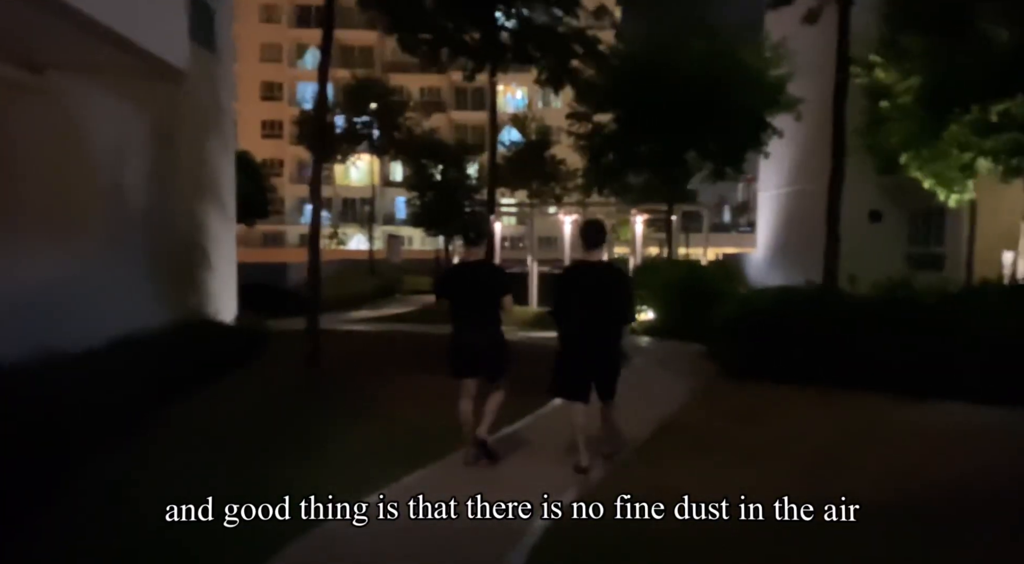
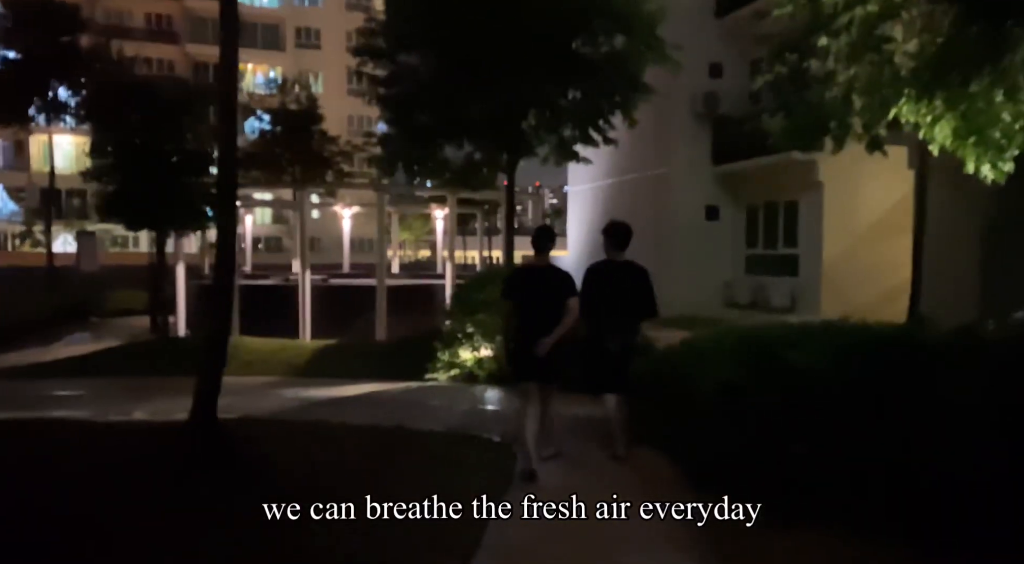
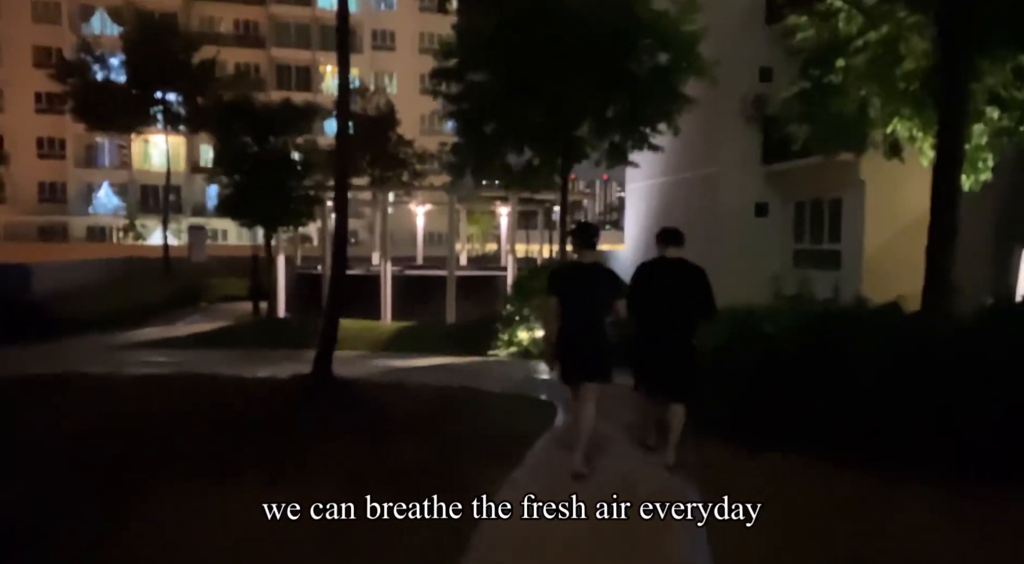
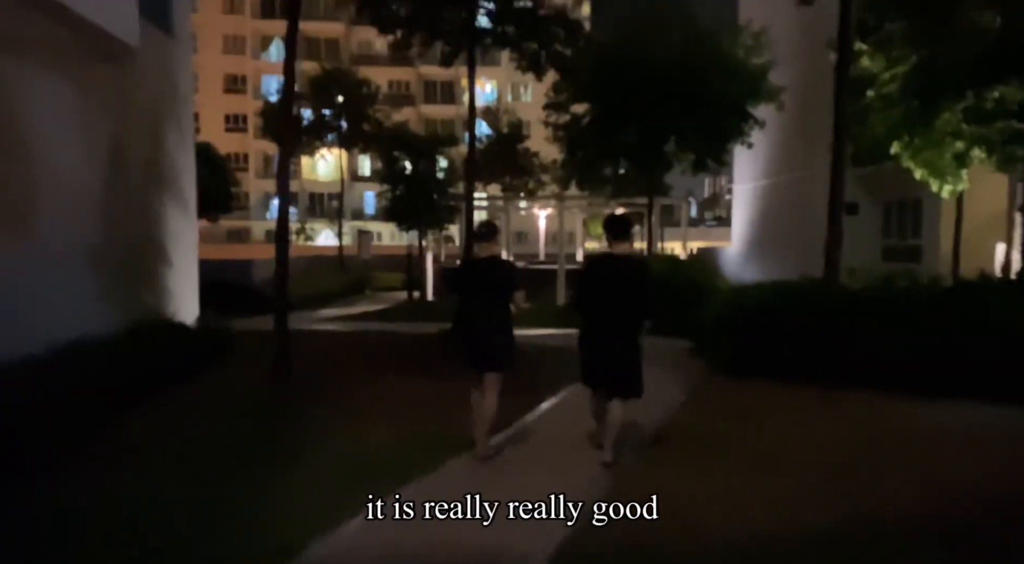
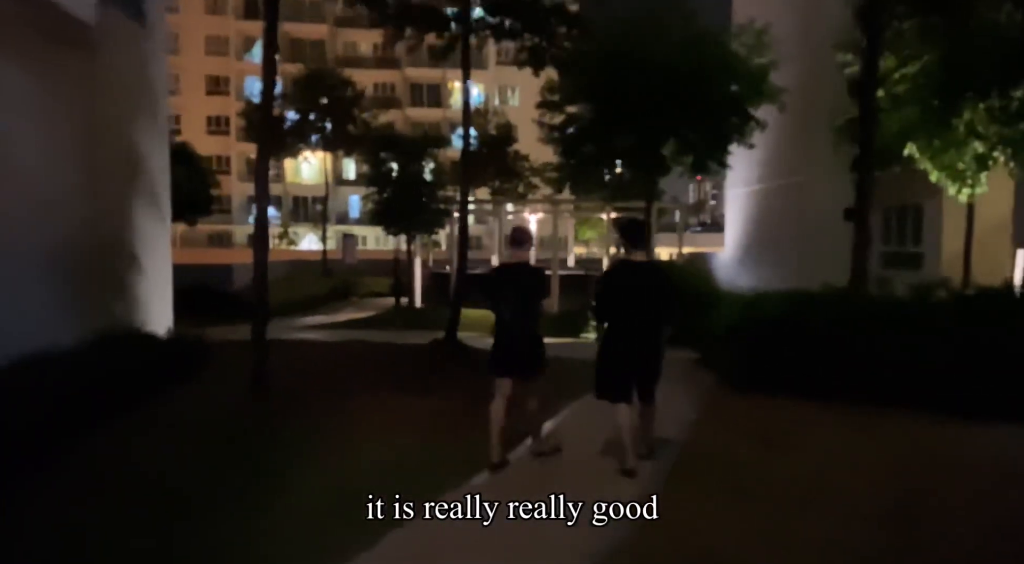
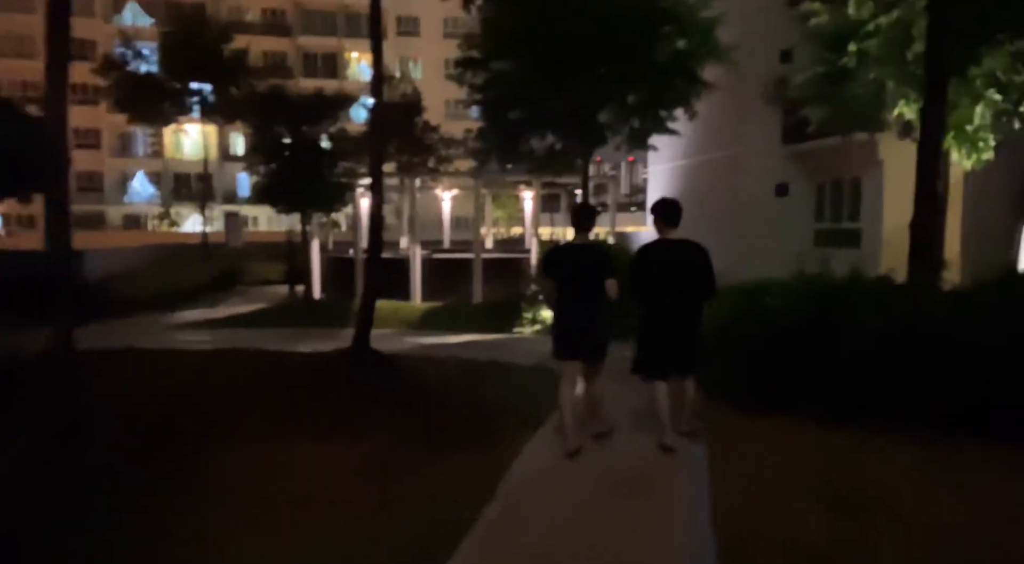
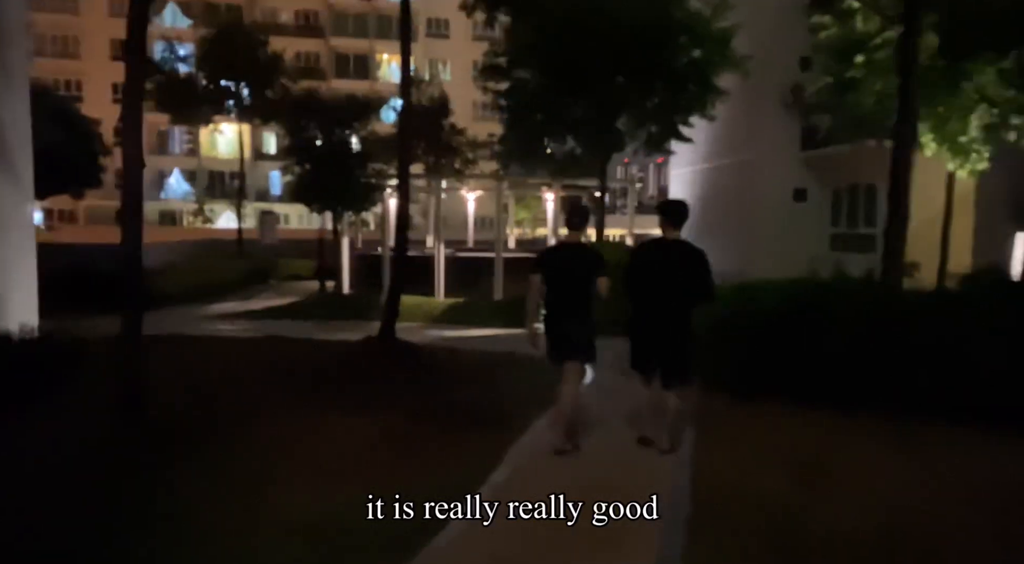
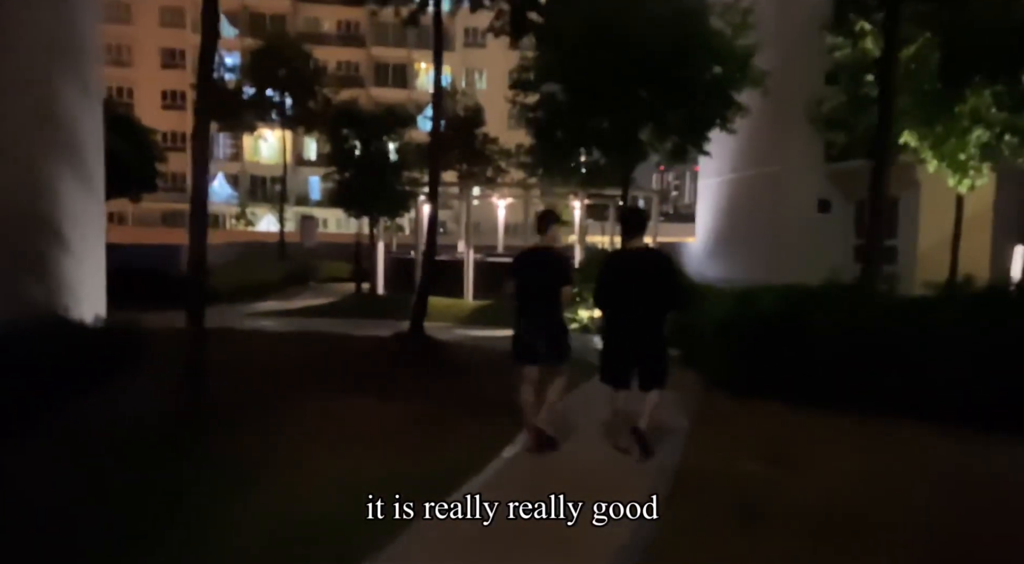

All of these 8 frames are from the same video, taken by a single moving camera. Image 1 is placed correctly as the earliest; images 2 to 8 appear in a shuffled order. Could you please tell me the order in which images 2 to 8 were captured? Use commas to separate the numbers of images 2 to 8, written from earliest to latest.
4, 5, 8, 7, 6, 3, 2
